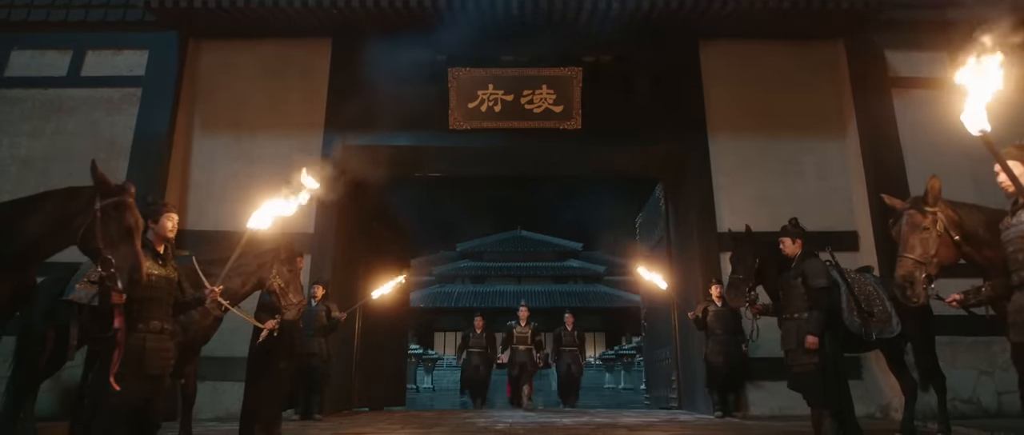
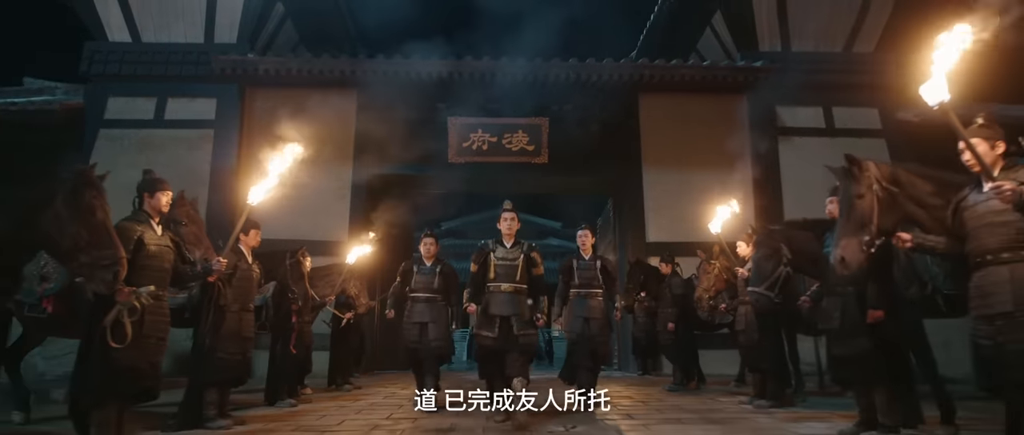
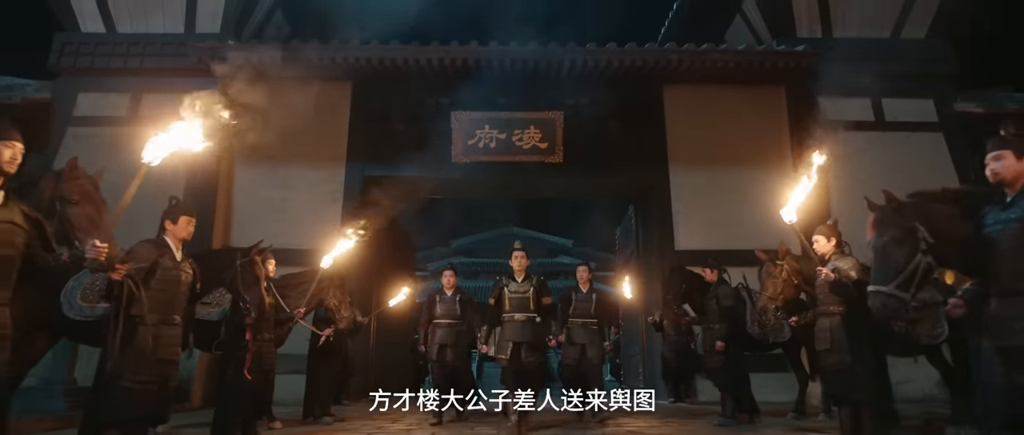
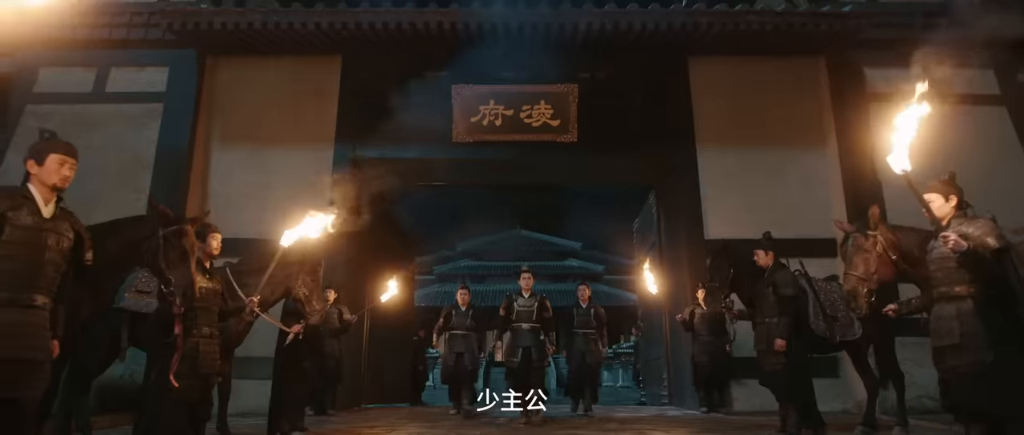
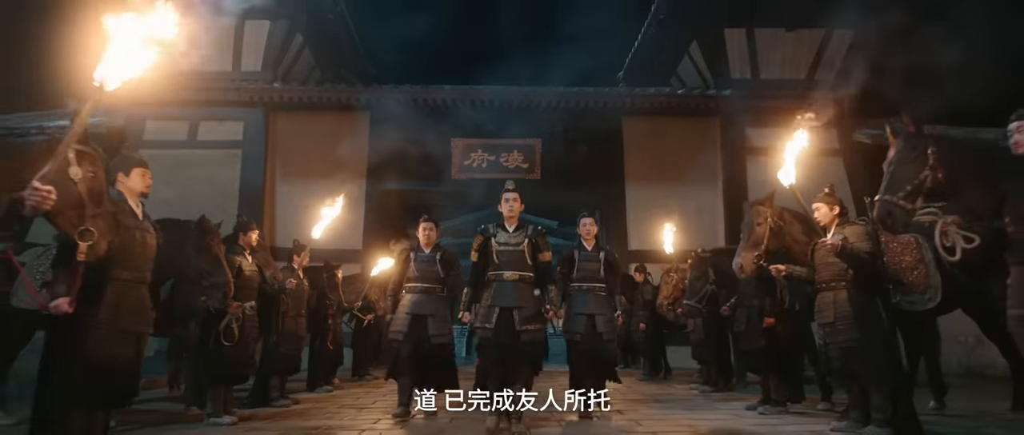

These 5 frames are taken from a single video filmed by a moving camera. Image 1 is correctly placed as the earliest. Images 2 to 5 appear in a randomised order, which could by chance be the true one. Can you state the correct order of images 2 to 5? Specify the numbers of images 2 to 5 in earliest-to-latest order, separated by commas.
4, 3, 2, 5
